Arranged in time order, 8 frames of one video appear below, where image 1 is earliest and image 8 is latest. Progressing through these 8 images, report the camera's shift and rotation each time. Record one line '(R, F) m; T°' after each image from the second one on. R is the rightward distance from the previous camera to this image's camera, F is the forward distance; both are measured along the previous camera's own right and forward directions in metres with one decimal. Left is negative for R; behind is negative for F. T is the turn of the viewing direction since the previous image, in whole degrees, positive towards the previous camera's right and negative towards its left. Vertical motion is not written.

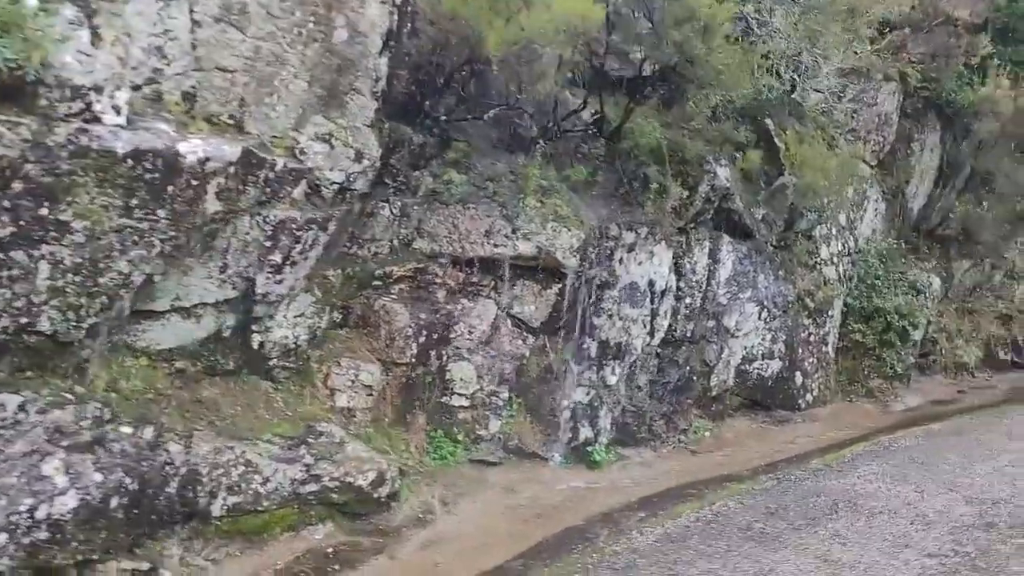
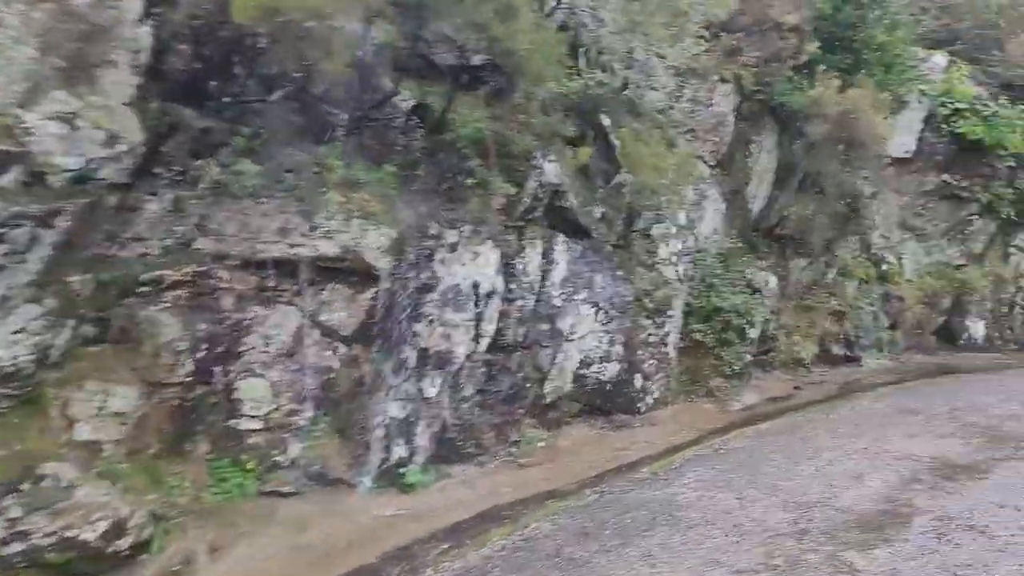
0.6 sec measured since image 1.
(+0.9, +0.6) m; +9°
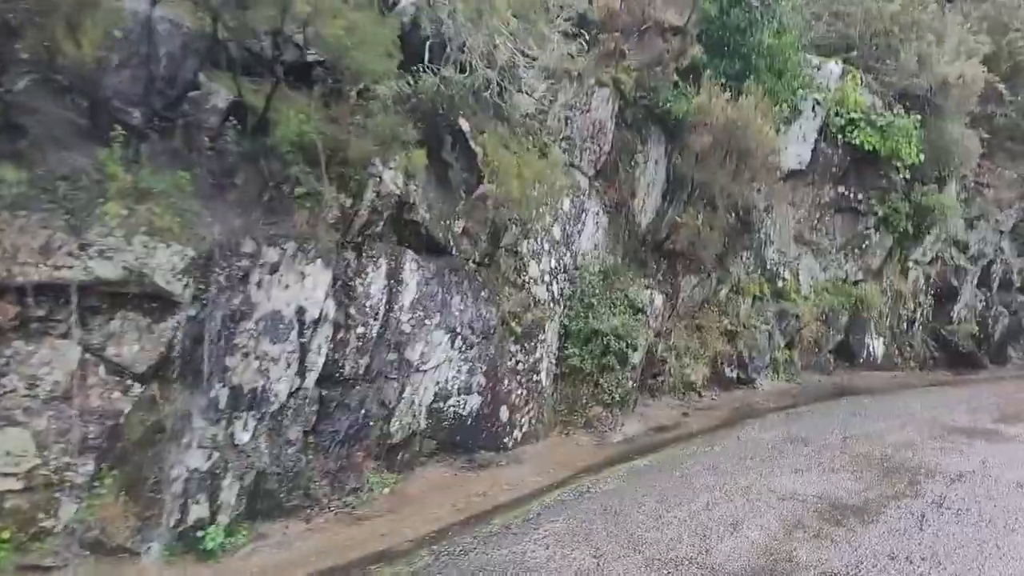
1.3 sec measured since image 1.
(+1.1, +0.9) m; +5°
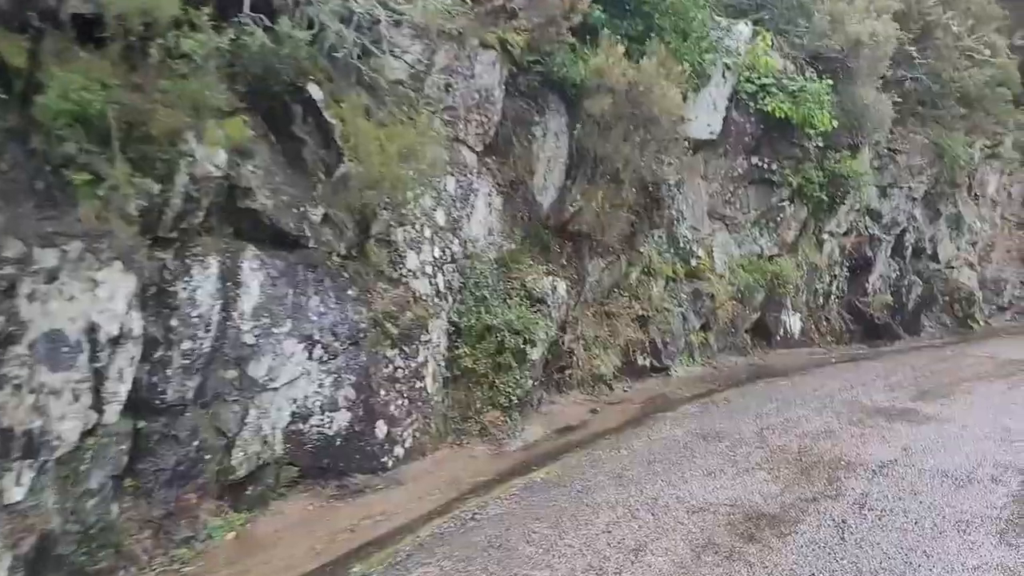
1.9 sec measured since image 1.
(+0.7, +1.1) m; +5°
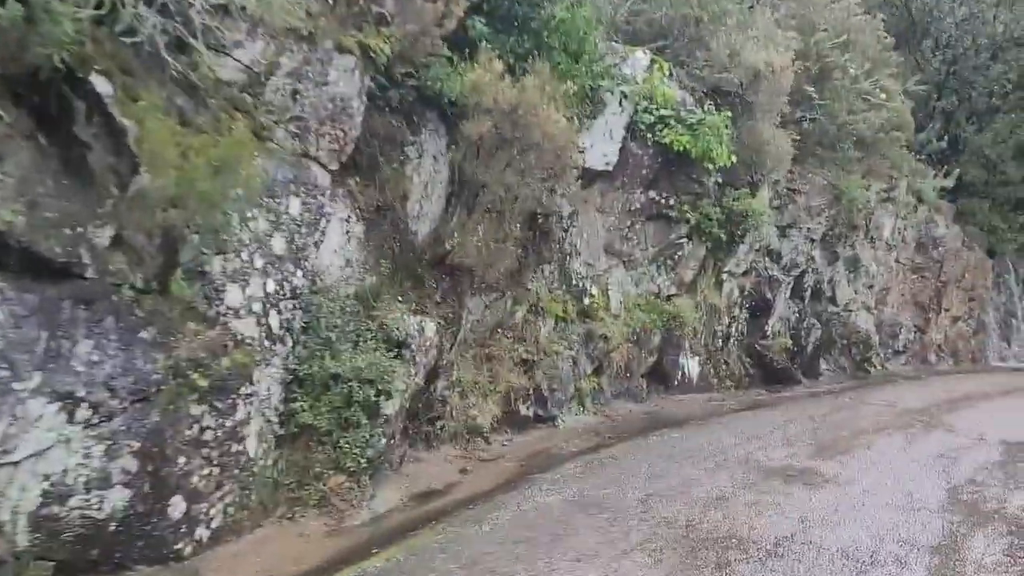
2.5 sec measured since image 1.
(+0.8, +1.2) m; +6°
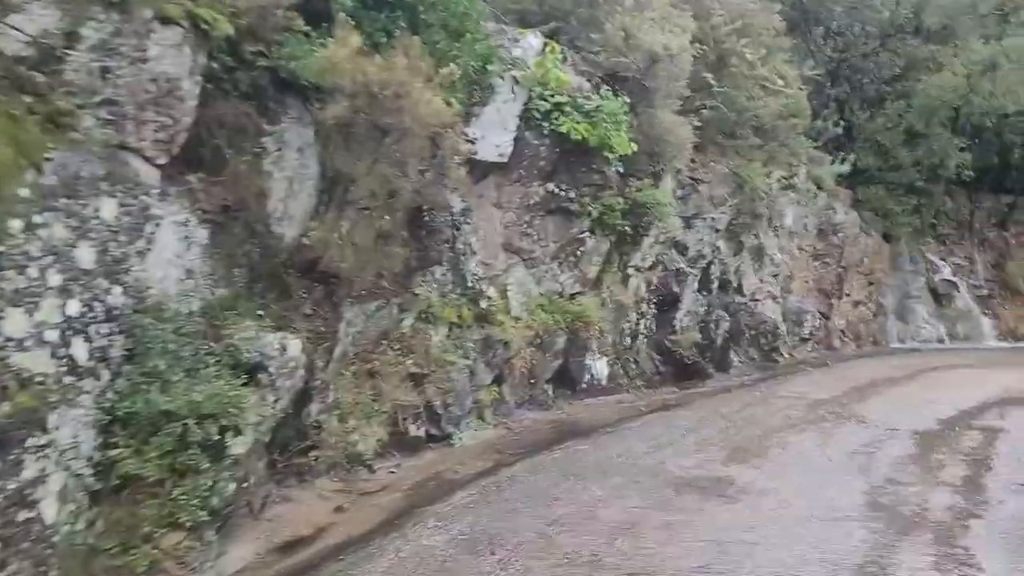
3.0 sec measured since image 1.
(+0.5, +1.0) m; +7°
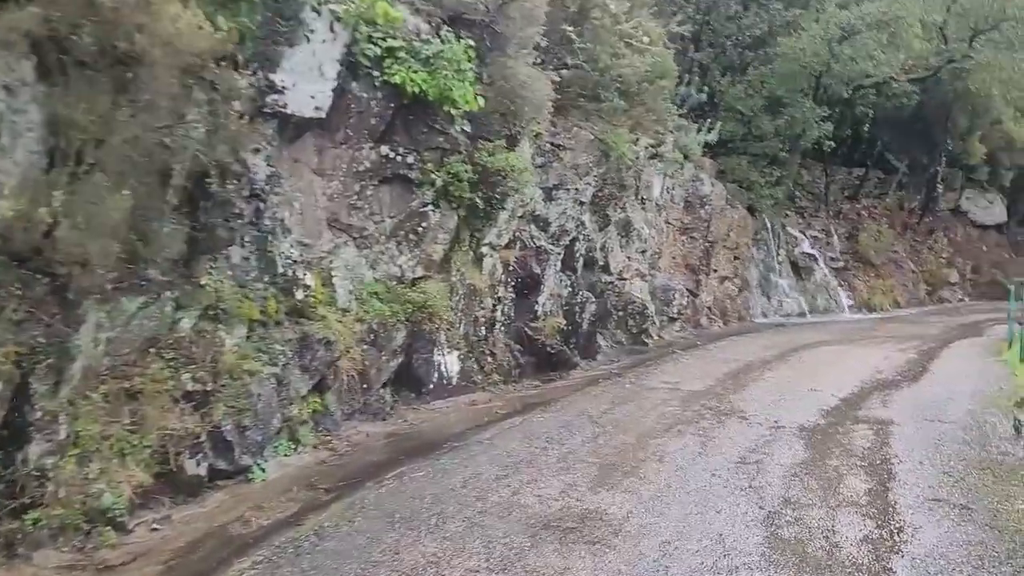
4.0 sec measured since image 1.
(+0.6, +1.8) m; +10°
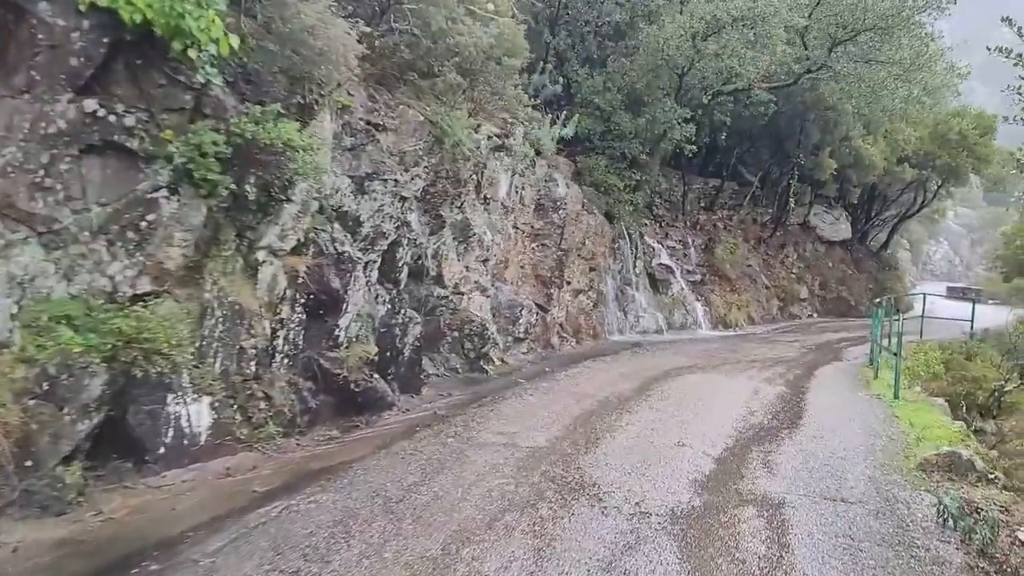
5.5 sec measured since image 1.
(+0.9, +2.6) m; +11°
